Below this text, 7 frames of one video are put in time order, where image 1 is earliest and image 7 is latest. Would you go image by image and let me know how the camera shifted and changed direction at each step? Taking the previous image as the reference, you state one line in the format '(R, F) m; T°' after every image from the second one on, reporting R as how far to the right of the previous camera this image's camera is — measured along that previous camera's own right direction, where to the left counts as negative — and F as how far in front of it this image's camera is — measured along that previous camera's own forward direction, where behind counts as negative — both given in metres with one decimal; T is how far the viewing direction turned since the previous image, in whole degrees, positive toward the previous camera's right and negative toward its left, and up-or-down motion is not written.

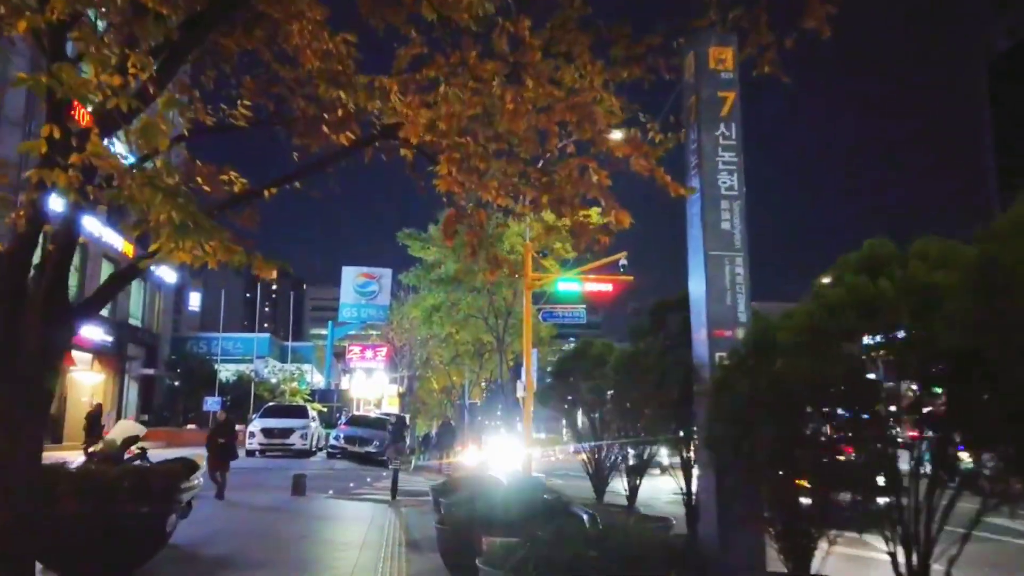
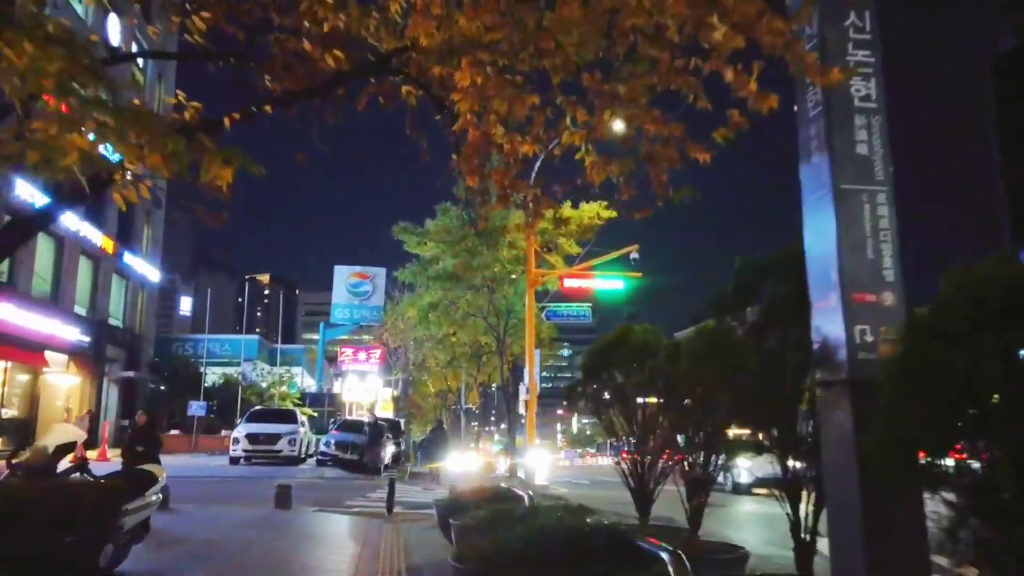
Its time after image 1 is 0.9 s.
(-0.3, +1.7) m; +1°
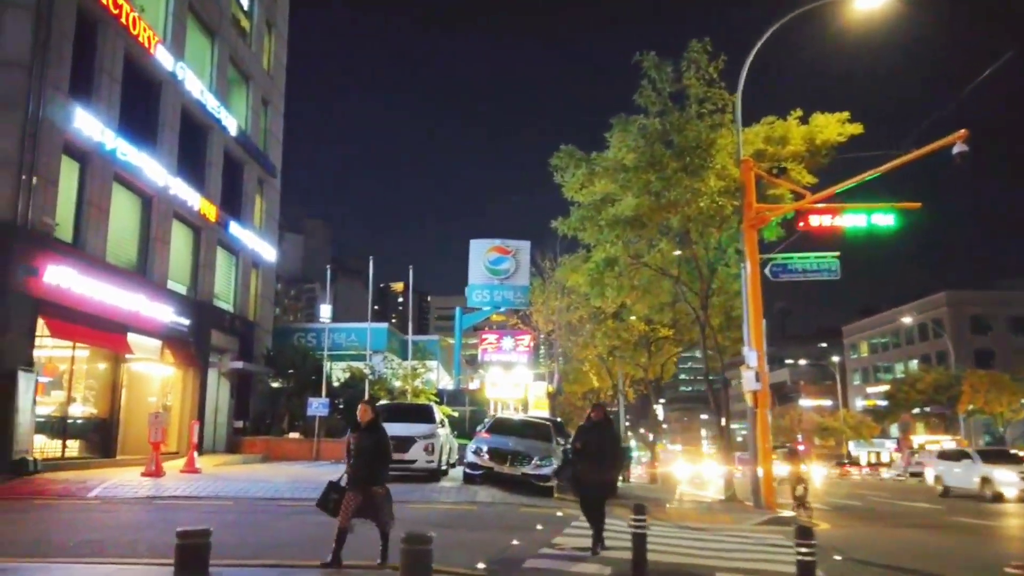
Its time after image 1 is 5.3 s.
(-2.3, +8.0) m; -10°
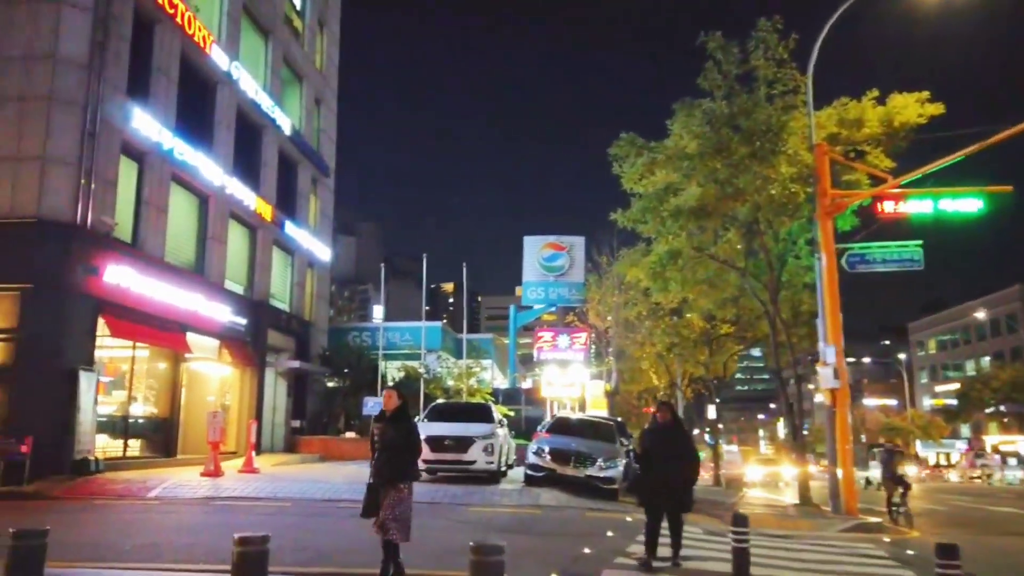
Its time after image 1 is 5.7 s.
(-0.3, +0.7) m; -4°
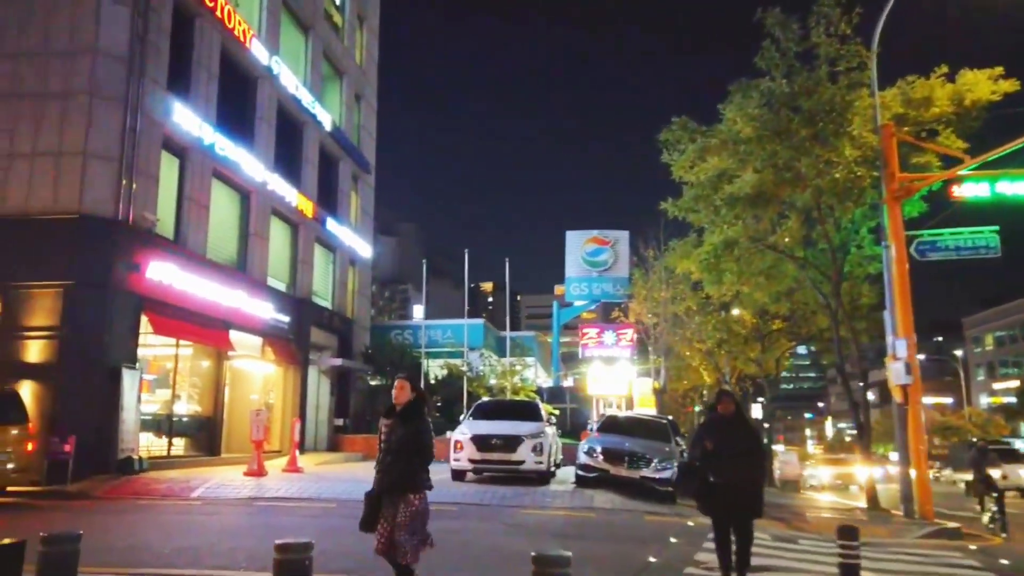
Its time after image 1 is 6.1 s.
(-0.2, +0.7) m; -3°
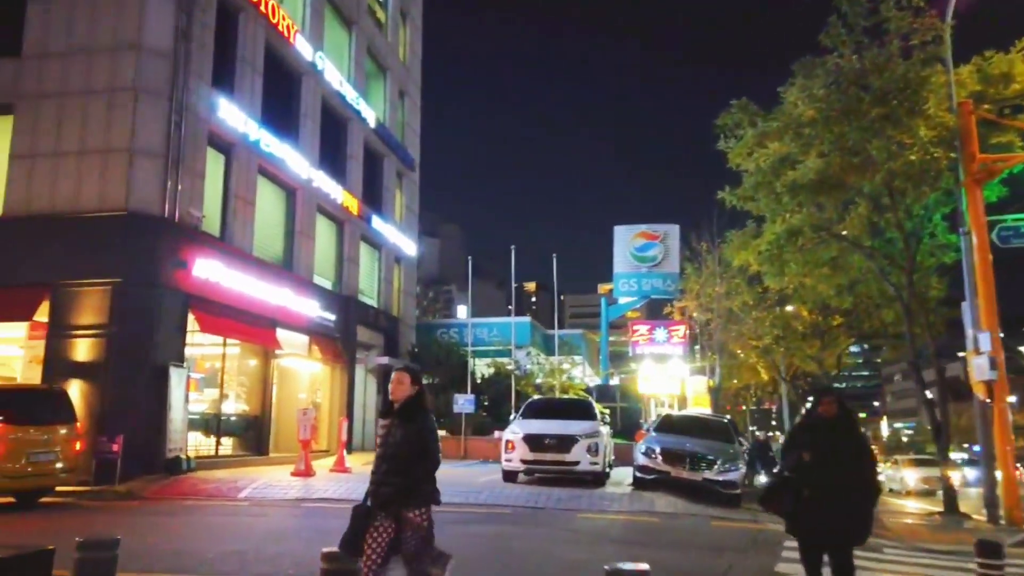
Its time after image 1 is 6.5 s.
(-0.2, +0.7) m; -3°
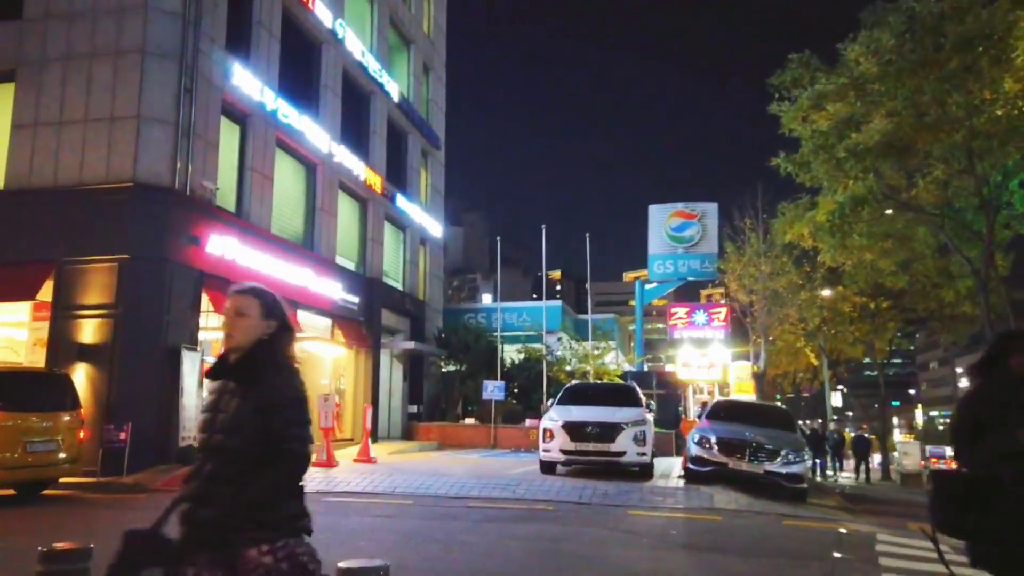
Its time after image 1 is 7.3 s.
(-0.3, +1.4) m; -2°
